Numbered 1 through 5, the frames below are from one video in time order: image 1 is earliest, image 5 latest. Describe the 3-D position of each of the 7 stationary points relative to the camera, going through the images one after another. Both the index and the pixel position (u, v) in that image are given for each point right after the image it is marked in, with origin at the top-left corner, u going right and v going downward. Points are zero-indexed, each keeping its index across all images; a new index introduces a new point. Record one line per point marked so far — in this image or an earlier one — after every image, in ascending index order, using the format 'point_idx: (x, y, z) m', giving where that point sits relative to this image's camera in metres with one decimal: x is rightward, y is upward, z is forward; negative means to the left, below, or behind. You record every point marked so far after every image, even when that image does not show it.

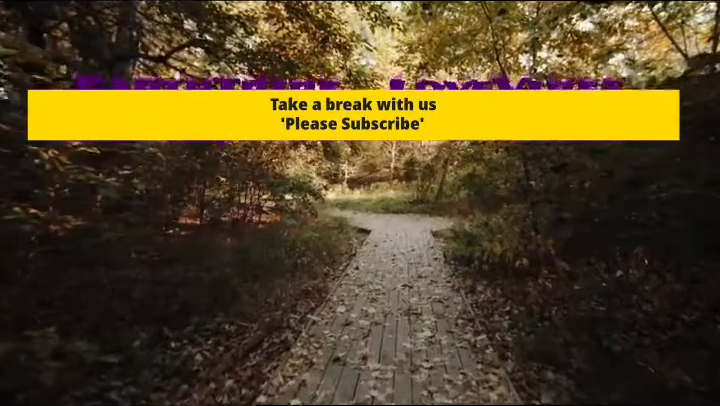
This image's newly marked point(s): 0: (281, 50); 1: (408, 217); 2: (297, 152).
0: (-1.0, +1.9, +5.9) m
1: (+1.4, -0.4, +13.7) m
2: (-0.9, +0.8, +7.3) m
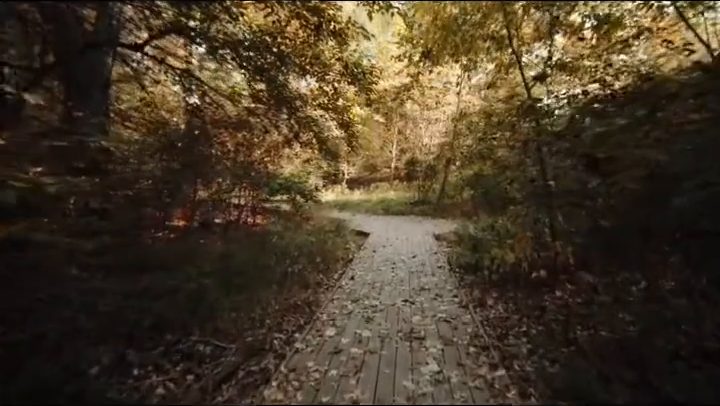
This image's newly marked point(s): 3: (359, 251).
0: (-1.0, +1.9, +5.4) m
1: (+1.4, -0.5, +13.3) m
2: (-1.0, +0.8, +6.8) m
3: (-0.1, -1.0, +8.0) m
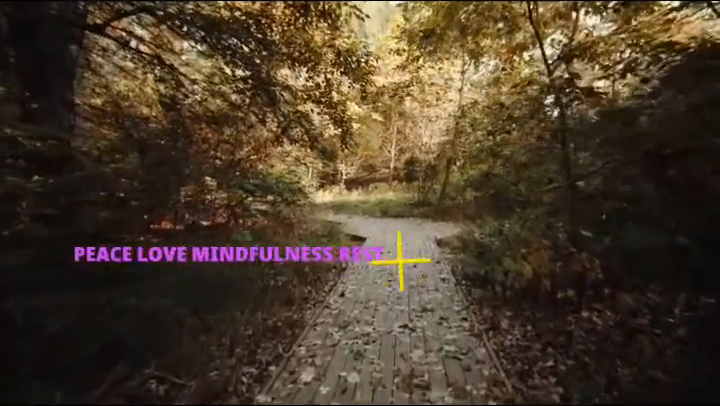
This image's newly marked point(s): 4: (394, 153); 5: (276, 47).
0: (-1.1, +1.9, +4.8) m
1: (+1.3, -0.5, +12.7) m
2: (-1.0, +0.7, +6.2) m
3: (-0.2, -1.0, +7.4) m
4: (+1.1, +1.6, +15.2) m
5: (-0.9, +1.7, +5.4) m
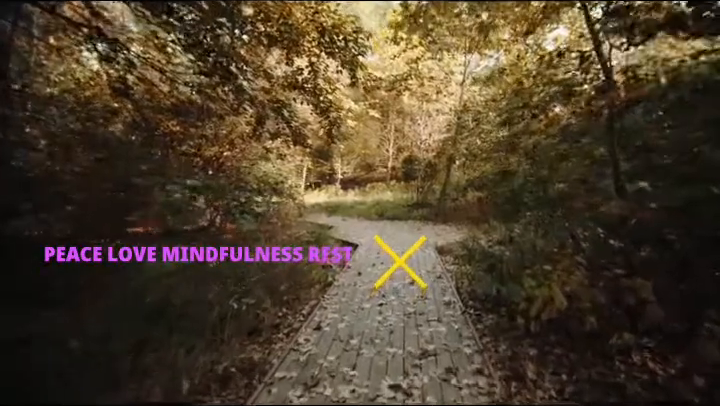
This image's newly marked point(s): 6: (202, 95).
0: (-1.2, +1.8, +4.0) m
1: (+1.1, -0.5, +11.9) m
2: (-1.2, +0.7, +5.4) m
3: (-0.3, -1.0, +6.6) m
4: (+1.0, +1.6, +14.4) m
5: (-1.0, +1.7, +4.6) m
6: (-1.7, +1.1, +4.9) m
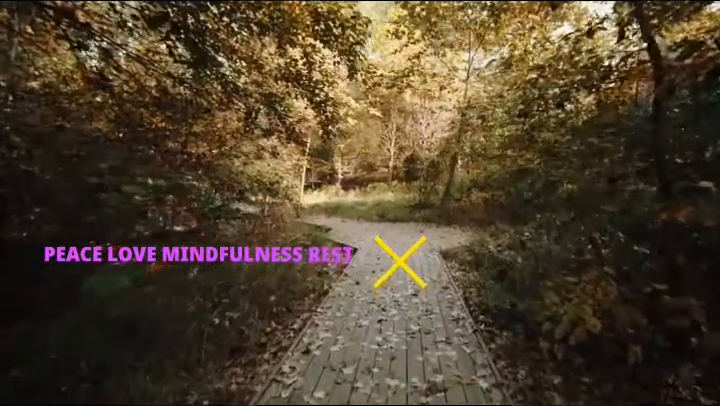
0: (-1.2, +1.8, +3.6) m
1: (+1.2, -0.6, +11.5) m
2: (-1.2, +0.7, +5.1) m
3: (-0.3, -1.0, +6.2) m
4: (+1.0, +1.6, +14.0) m
5: (-1.1, +1.7, +4.2) m
6: (-1.7, +1.1, +4.5) m
